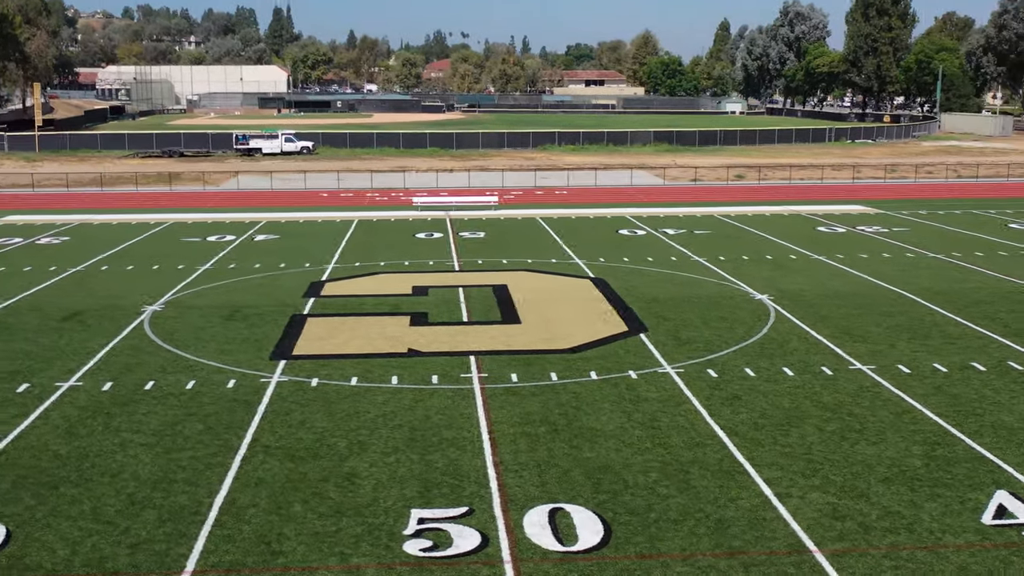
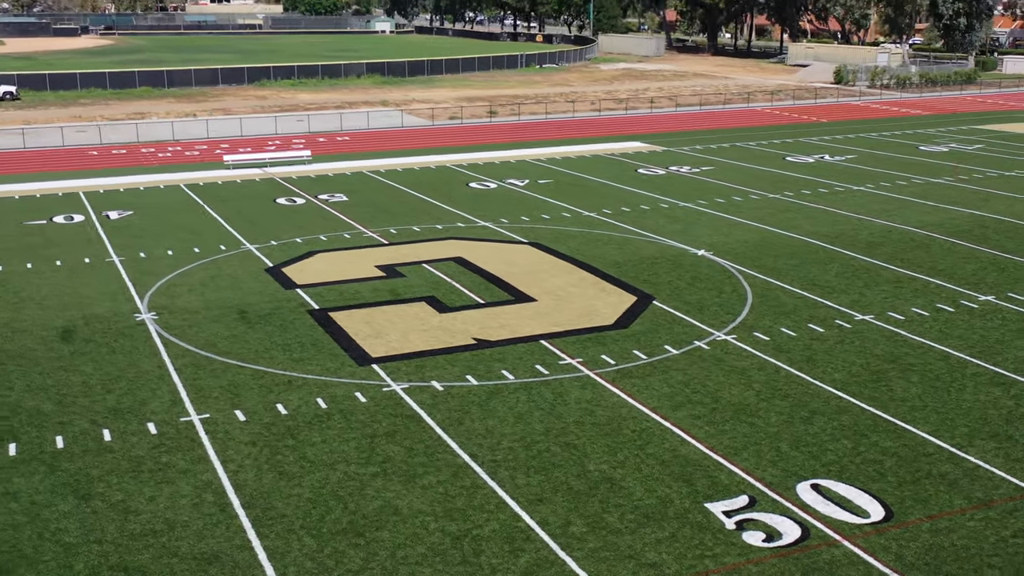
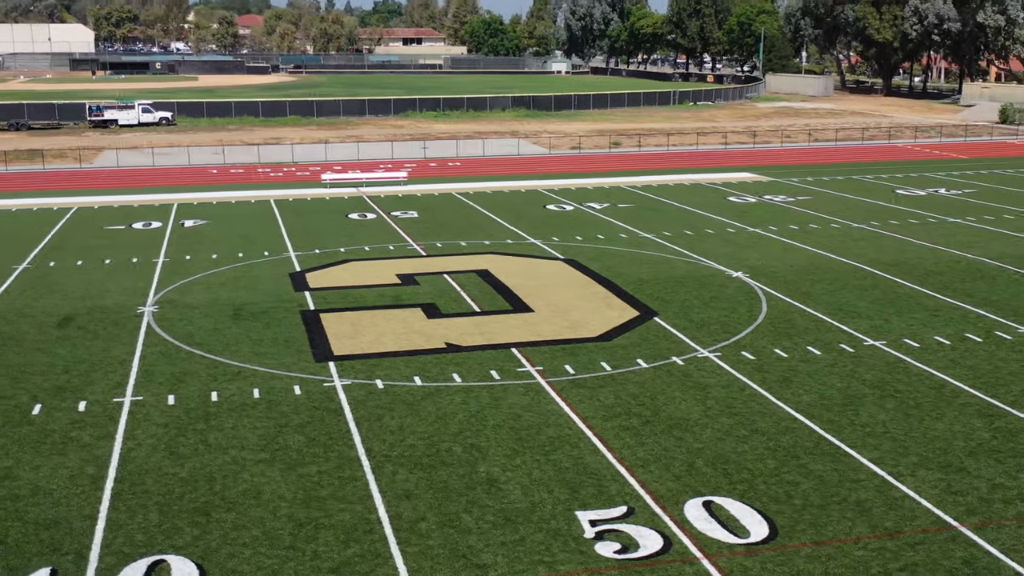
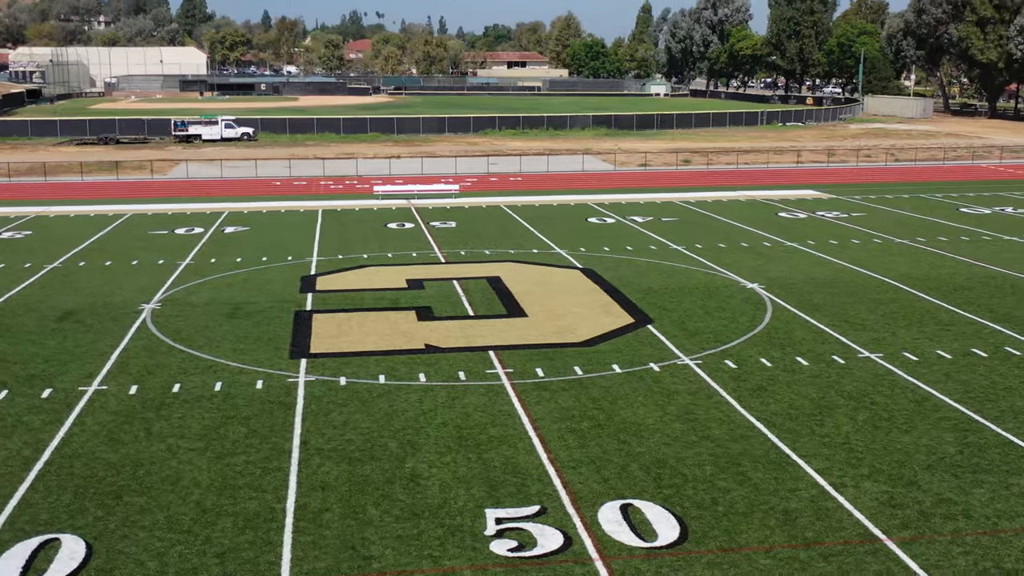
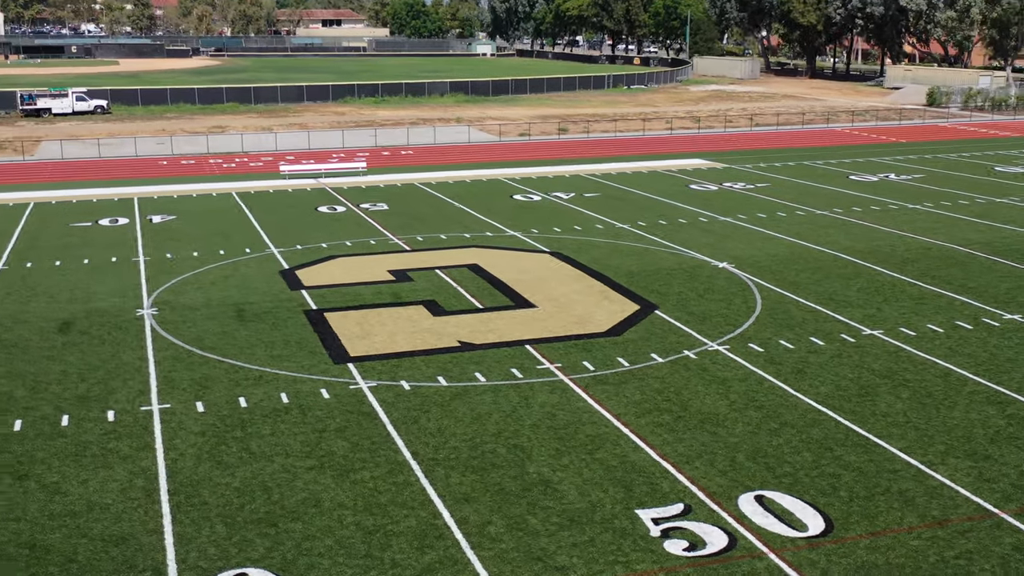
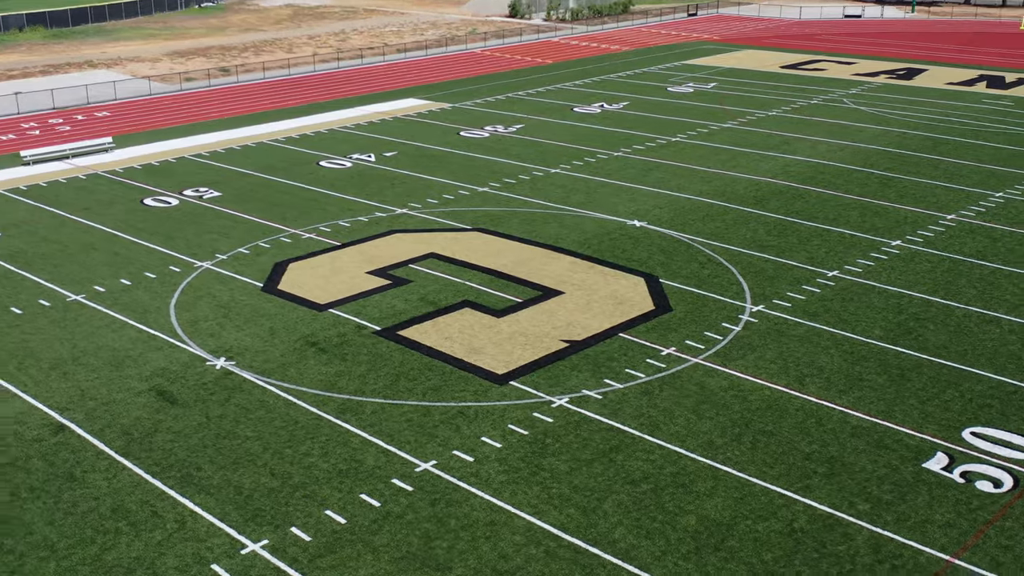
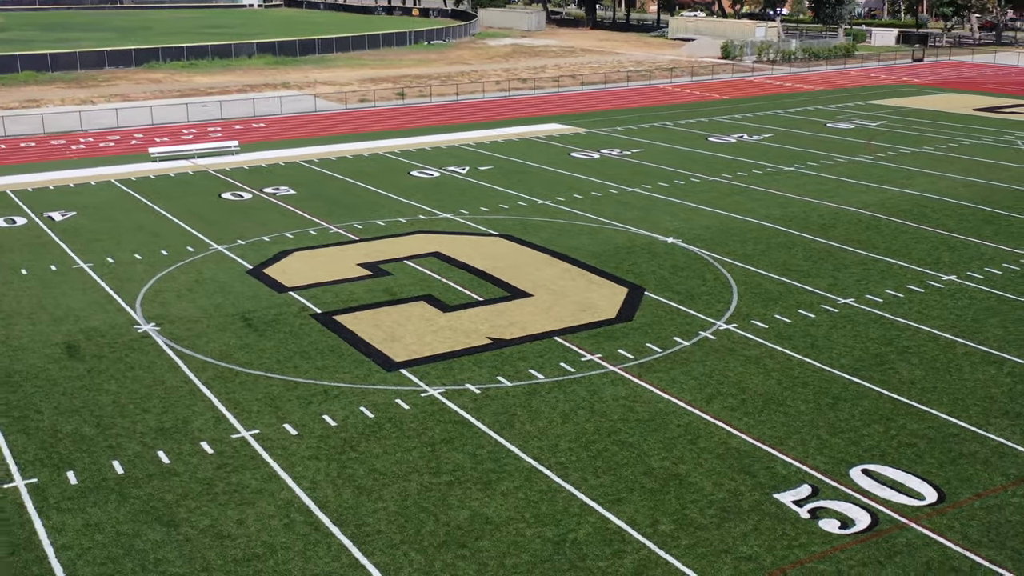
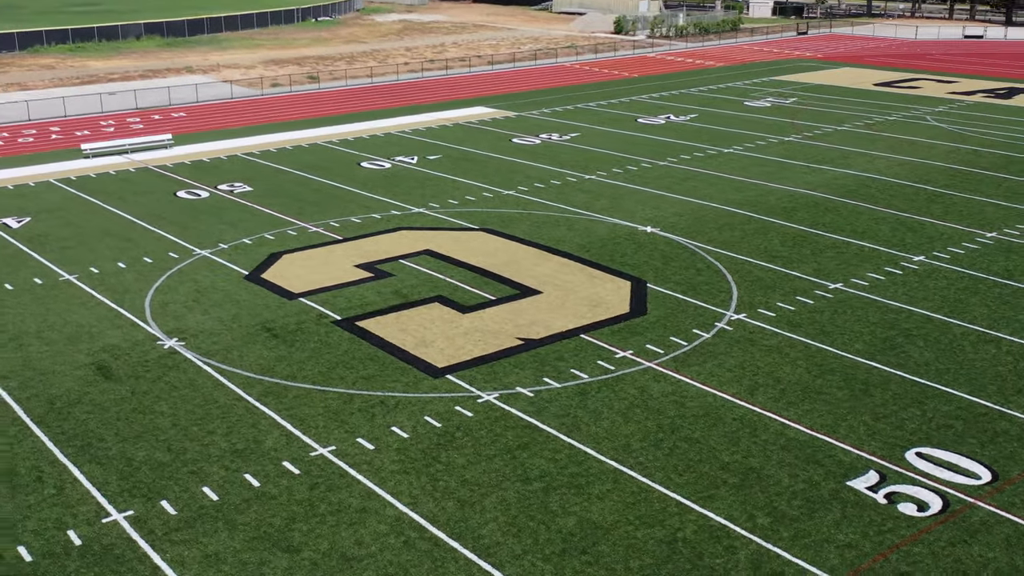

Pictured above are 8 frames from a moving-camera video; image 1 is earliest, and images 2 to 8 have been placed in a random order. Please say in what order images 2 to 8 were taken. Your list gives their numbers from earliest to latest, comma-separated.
4, 3, 5, 2, 7, 8, 6
